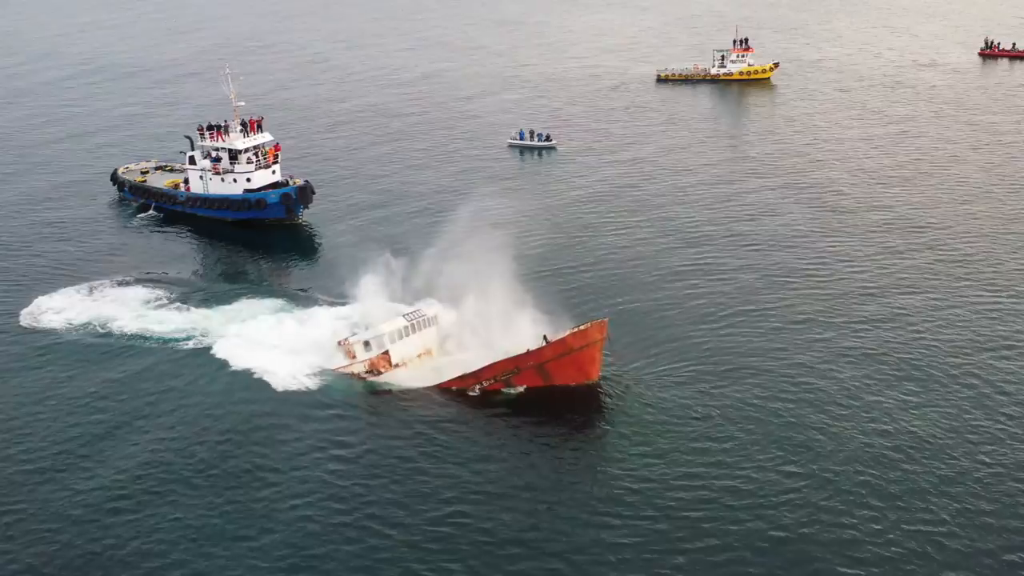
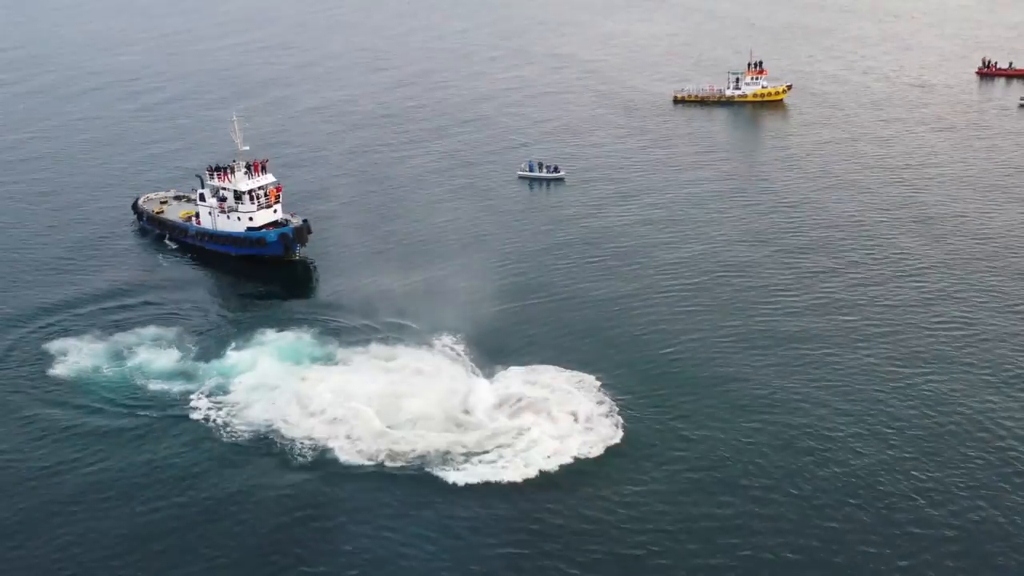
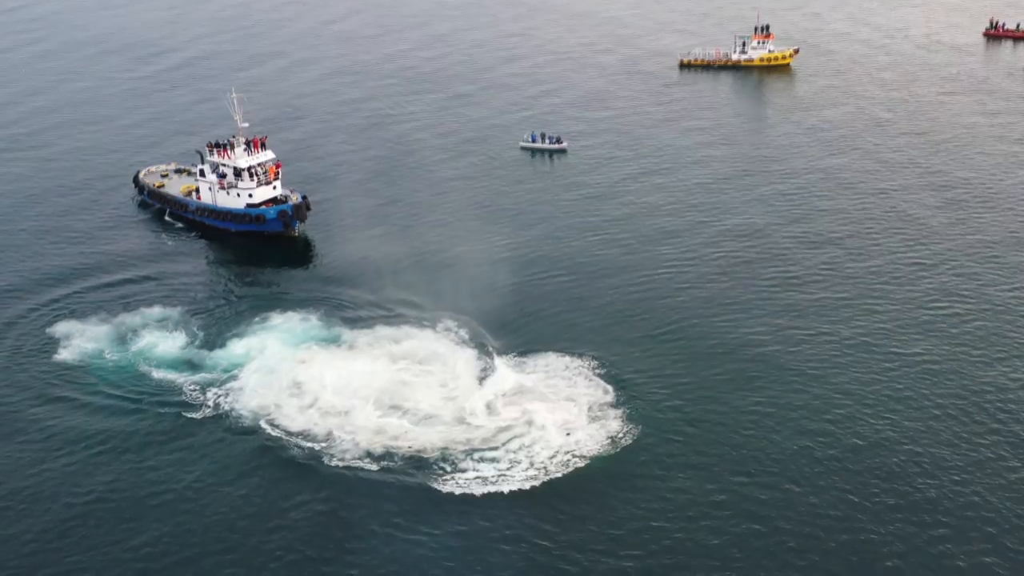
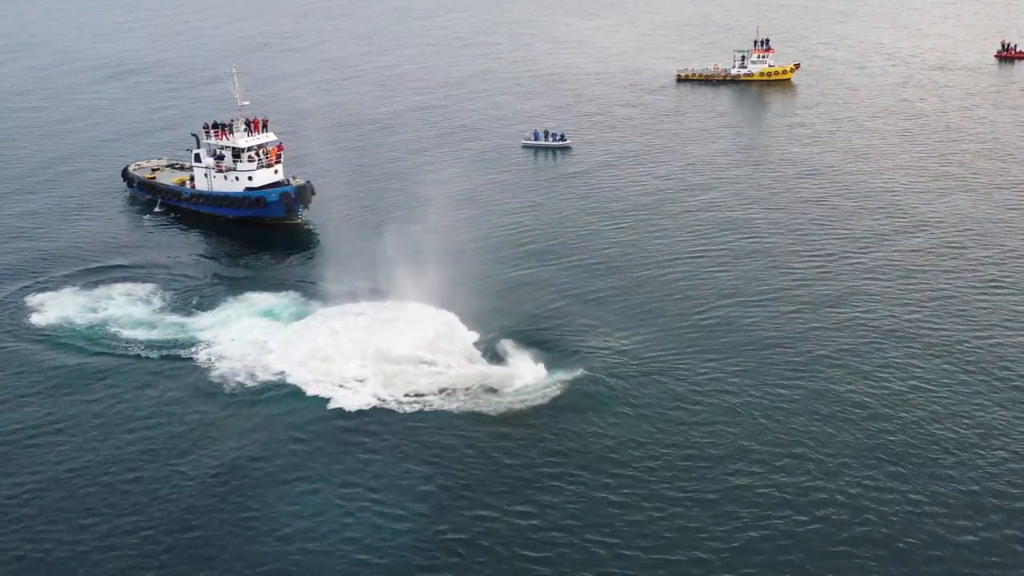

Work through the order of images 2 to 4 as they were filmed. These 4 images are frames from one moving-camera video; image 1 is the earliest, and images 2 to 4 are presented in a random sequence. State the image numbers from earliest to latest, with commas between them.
4, 2, 3
